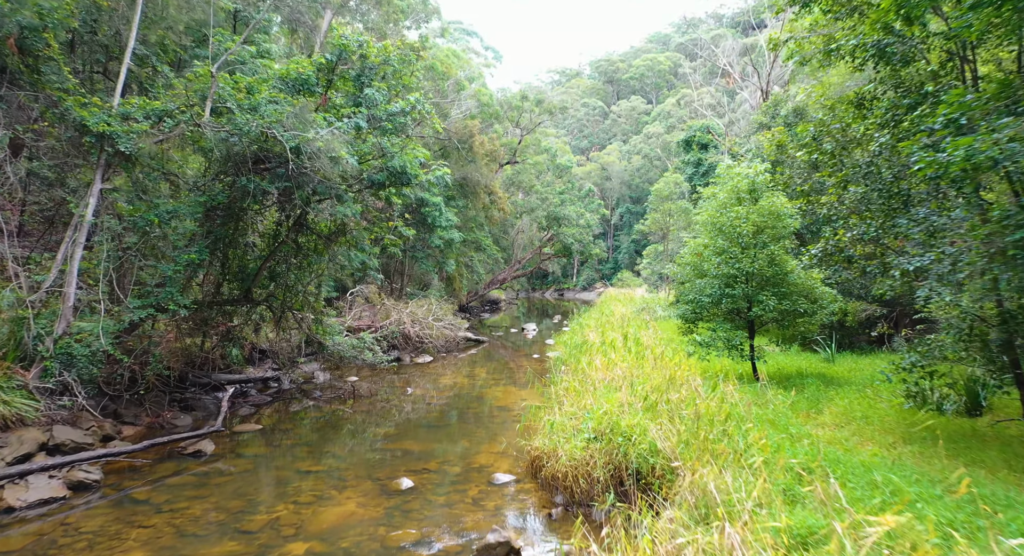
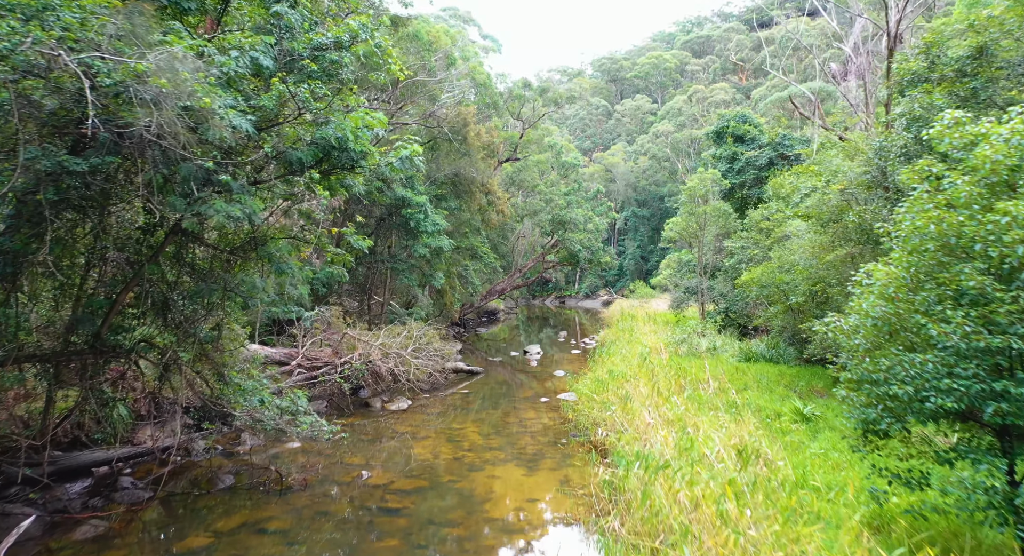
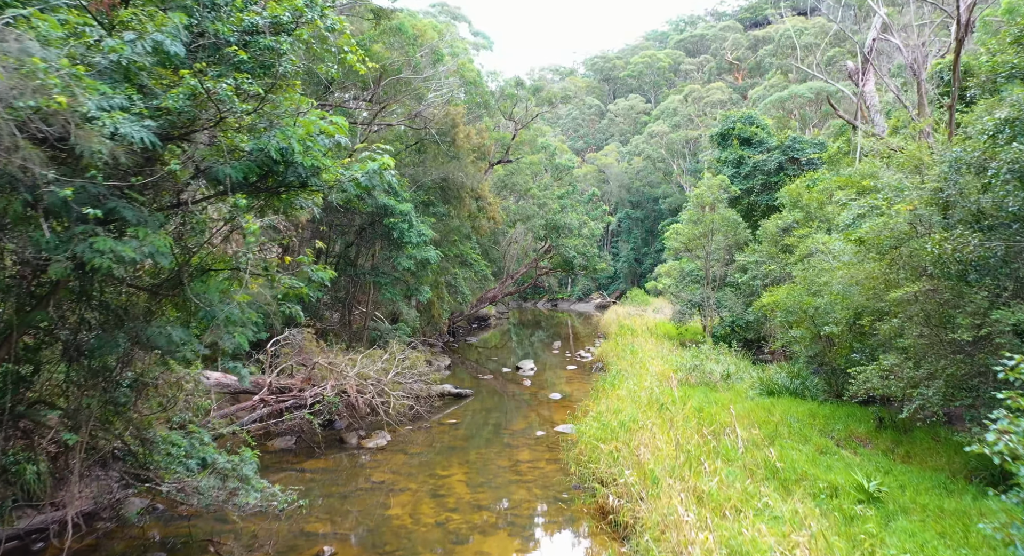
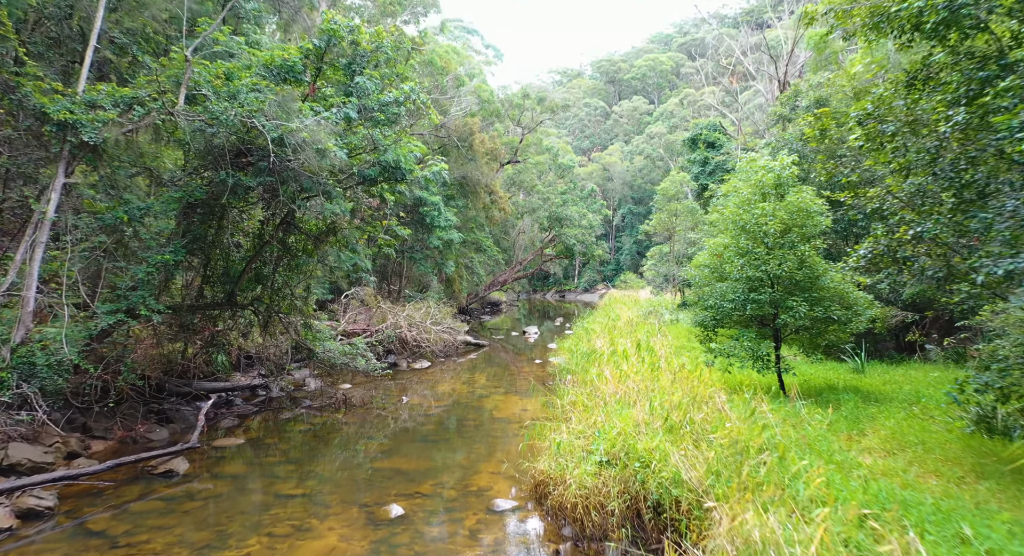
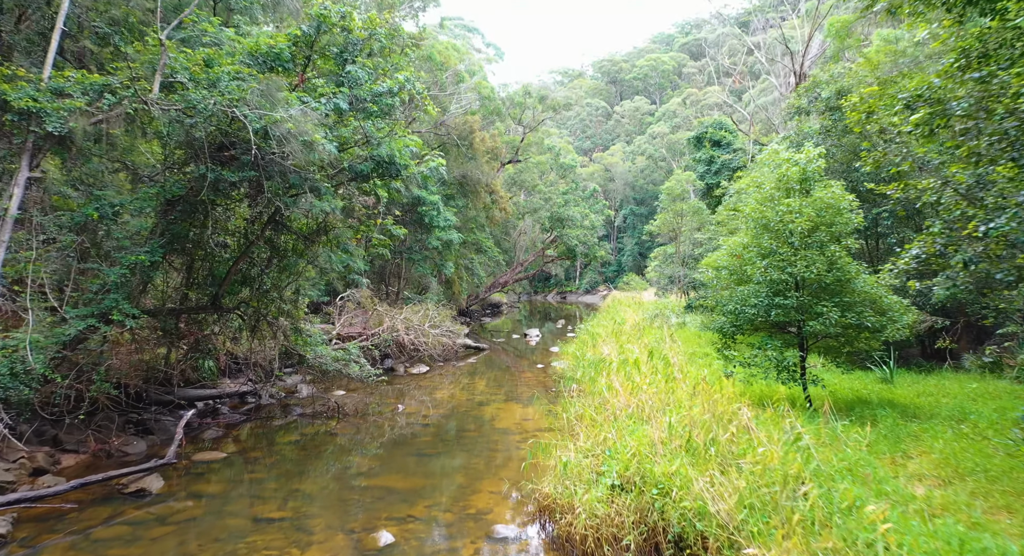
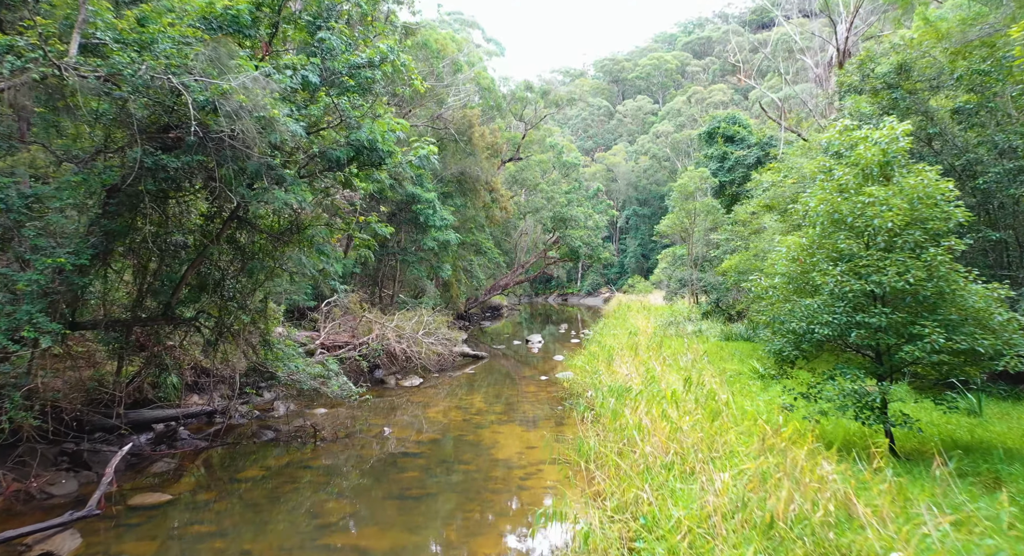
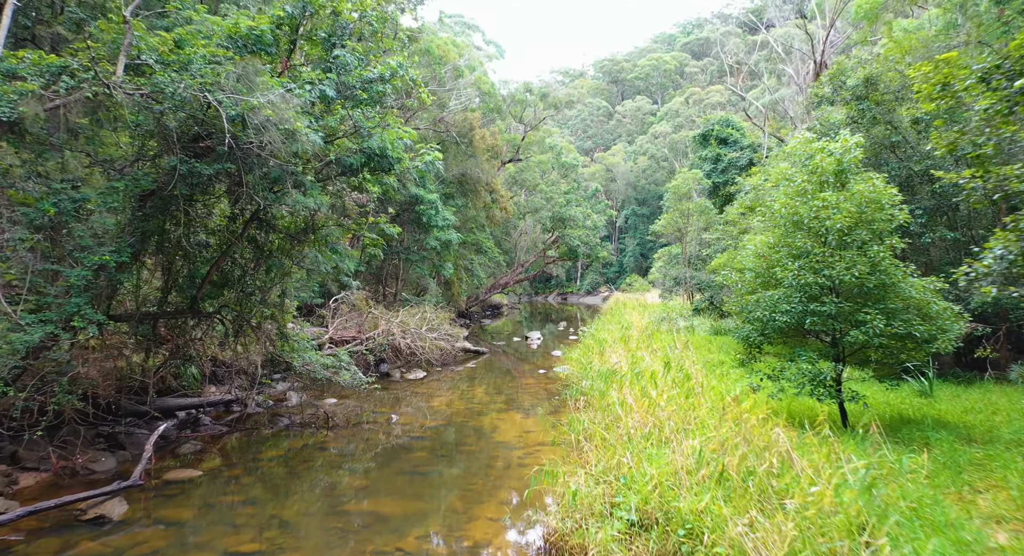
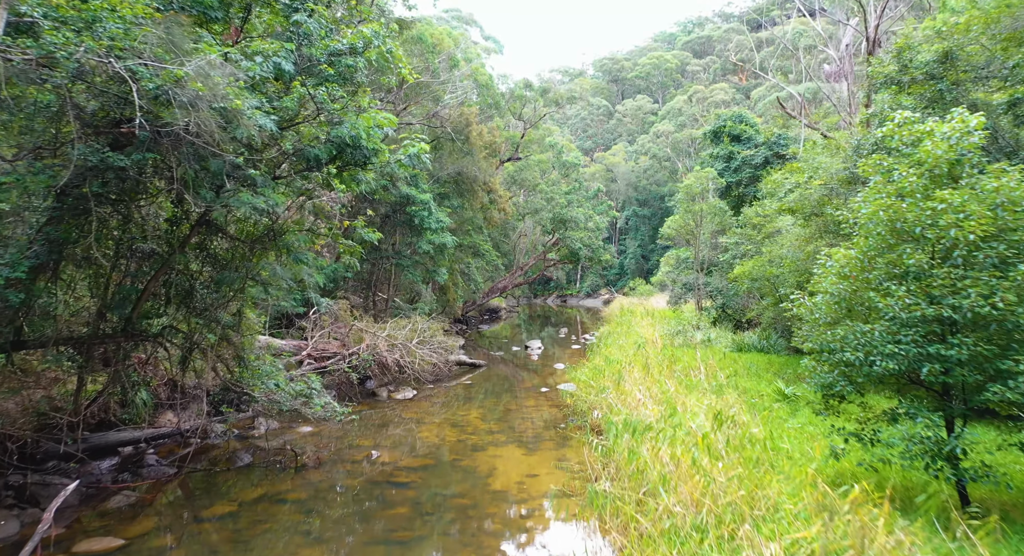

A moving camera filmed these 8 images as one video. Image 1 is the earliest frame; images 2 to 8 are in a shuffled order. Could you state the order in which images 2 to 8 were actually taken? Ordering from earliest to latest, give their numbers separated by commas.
4, 5, 7, 6, 8, 2, 3
